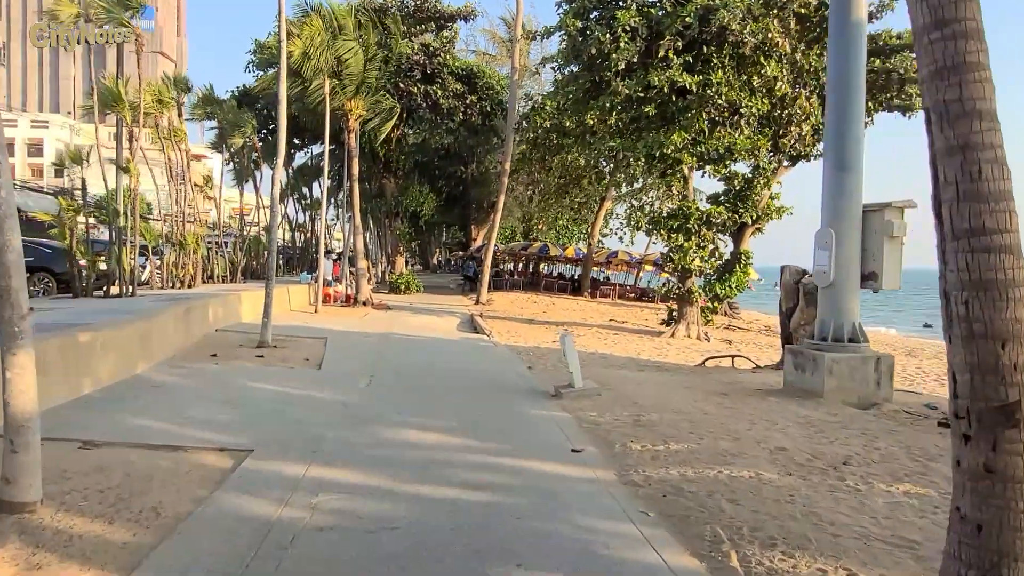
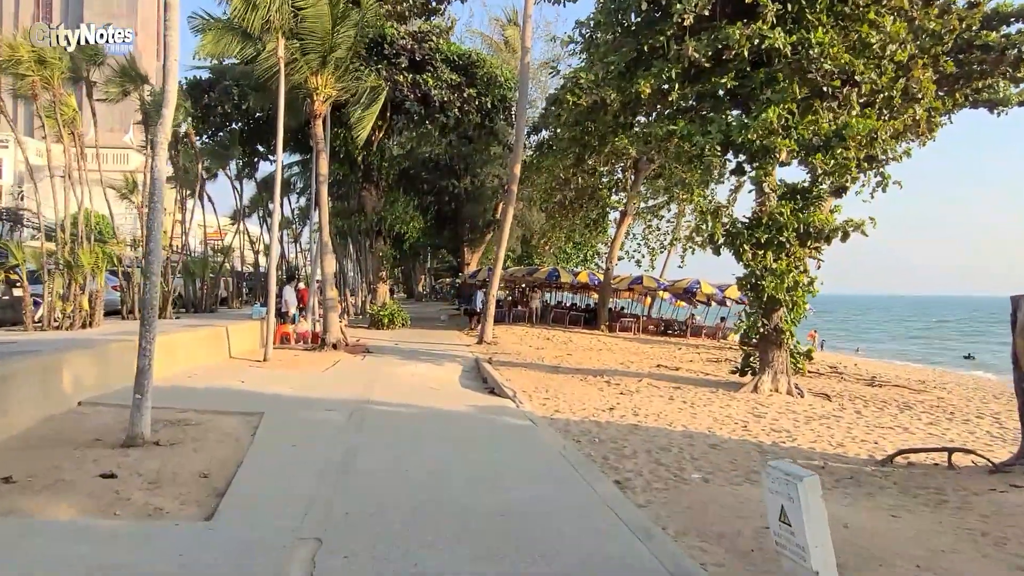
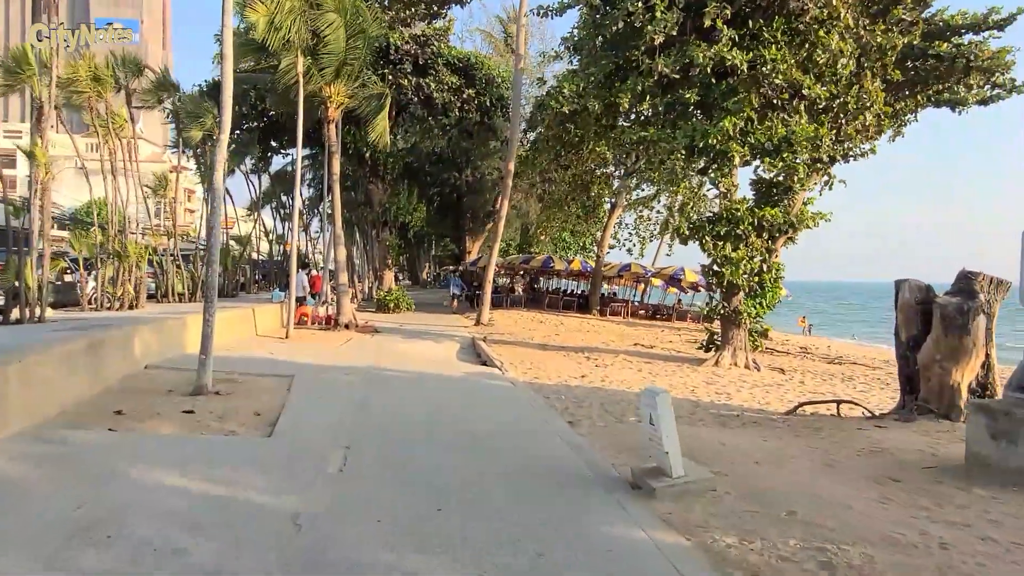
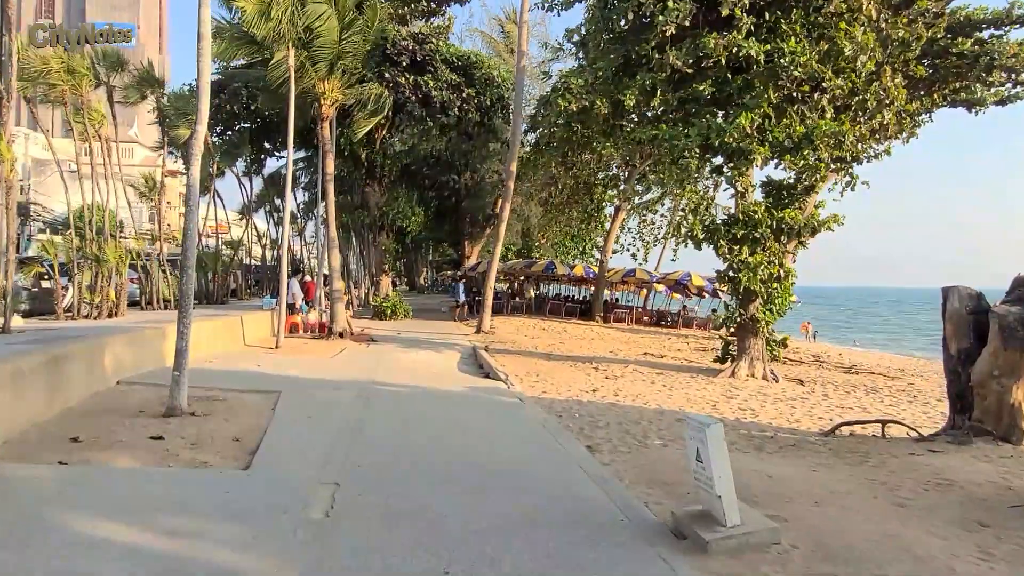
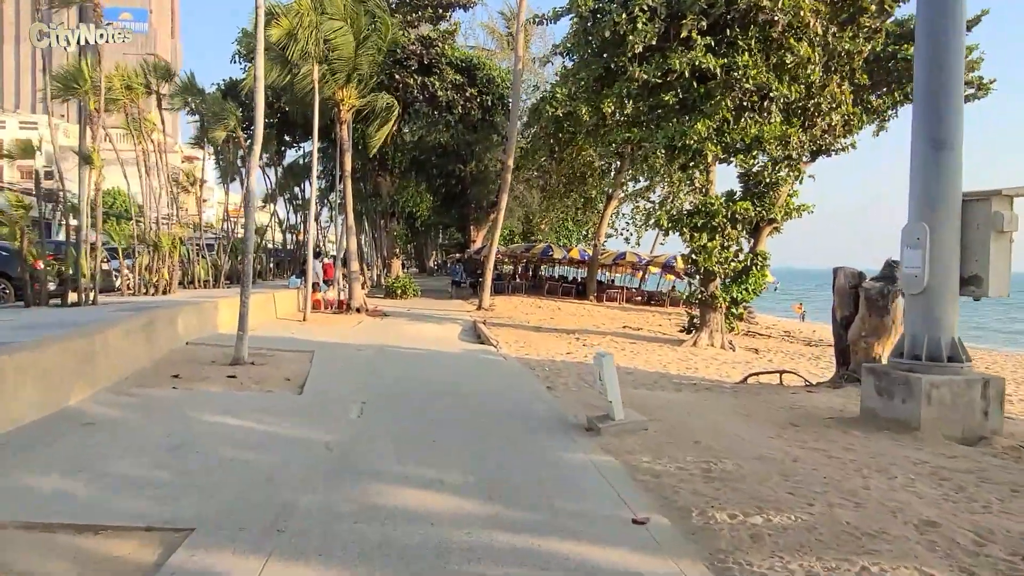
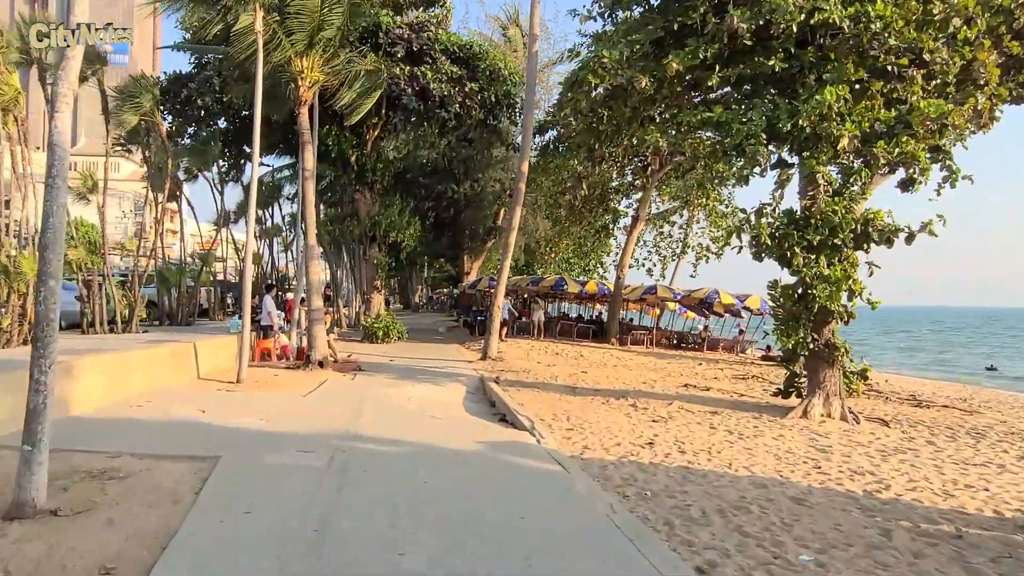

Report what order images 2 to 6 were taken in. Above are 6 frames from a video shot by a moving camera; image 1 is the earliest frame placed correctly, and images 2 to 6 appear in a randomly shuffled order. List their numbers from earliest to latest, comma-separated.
5, 3, 4, 2, 6
